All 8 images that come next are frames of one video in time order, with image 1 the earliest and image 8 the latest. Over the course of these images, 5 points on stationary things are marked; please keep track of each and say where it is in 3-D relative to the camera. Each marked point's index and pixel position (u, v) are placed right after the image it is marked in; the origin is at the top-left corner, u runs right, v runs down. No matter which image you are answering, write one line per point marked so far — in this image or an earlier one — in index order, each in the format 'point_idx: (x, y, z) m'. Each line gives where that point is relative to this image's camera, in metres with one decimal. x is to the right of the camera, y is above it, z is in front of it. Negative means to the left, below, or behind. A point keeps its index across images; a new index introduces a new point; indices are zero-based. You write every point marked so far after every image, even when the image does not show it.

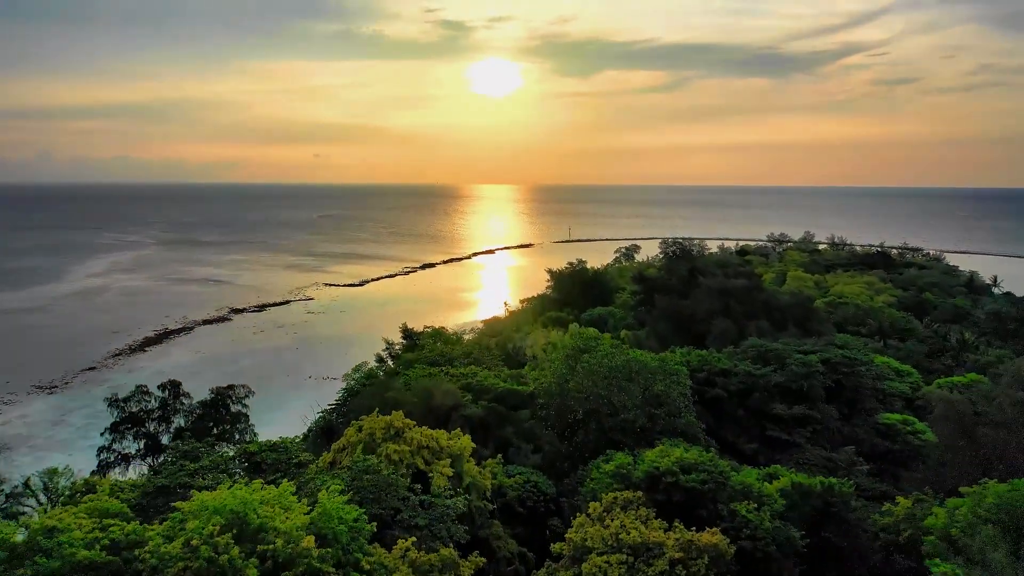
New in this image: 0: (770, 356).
0: (+6.8, -1.8, +18.7) m
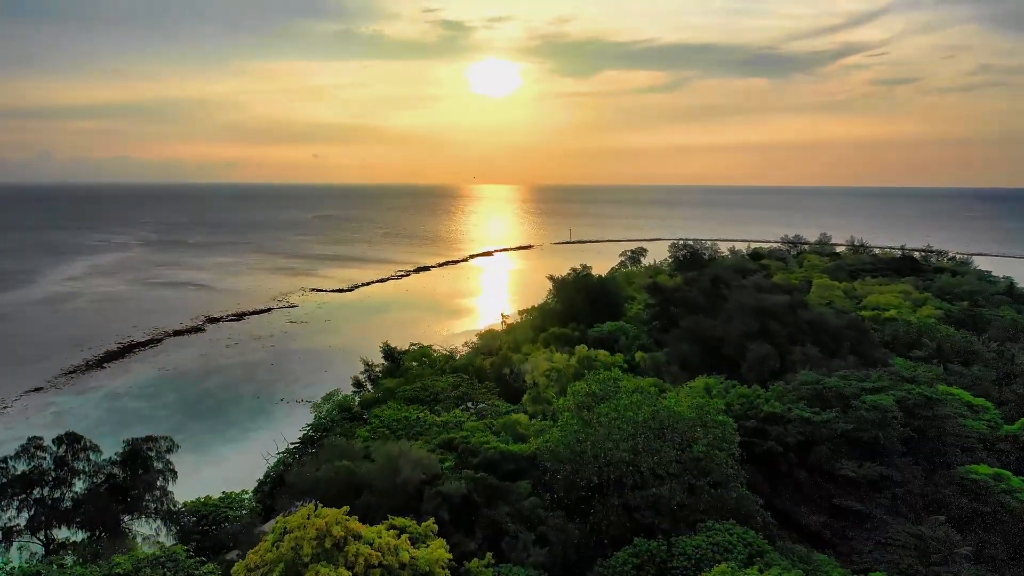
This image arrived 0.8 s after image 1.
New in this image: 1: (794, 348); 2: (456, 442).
0: (+6.7, -2.2, +15.0) m
1: (+7.4, -1.6, +18.6) m
2: (-1.0, -2.9, +13.1) m
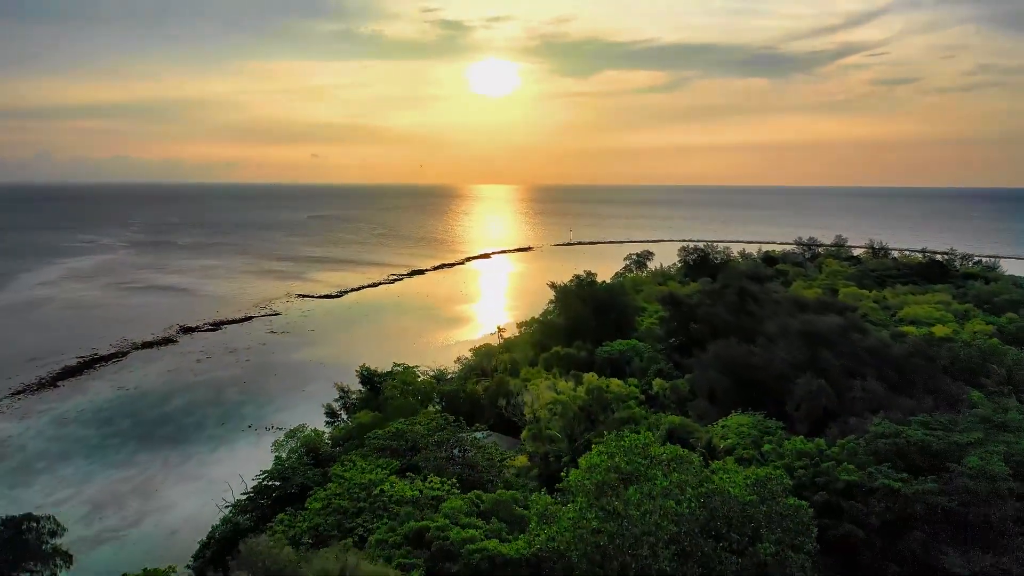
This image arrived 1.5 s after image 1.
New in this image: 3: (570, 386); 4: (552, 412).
0: (+6.6, -2.7, +11.7) m
1: (+7.3, -2.0, +15.3) m
2: (-1.1, -3.4, +9.8) m
3: (+1.6, -2.7, +19.2) m
4: (+1.0, -3.1, +17.9) m
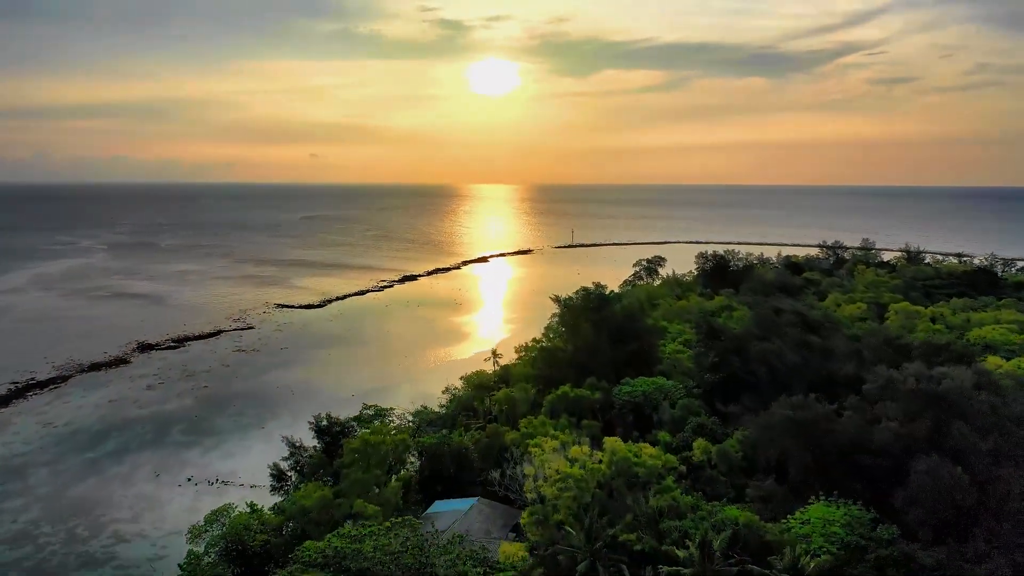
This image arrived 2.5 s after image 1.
0: (+6.6, -3.4, +7.0) m
1: (+7.2, -2.7, +10.6) m
2: (-1.2, -4.0, +5.1) m
3: (+1.5, -3.3, +14.5) m
4: (+0.9, -3.7, +13.2) m
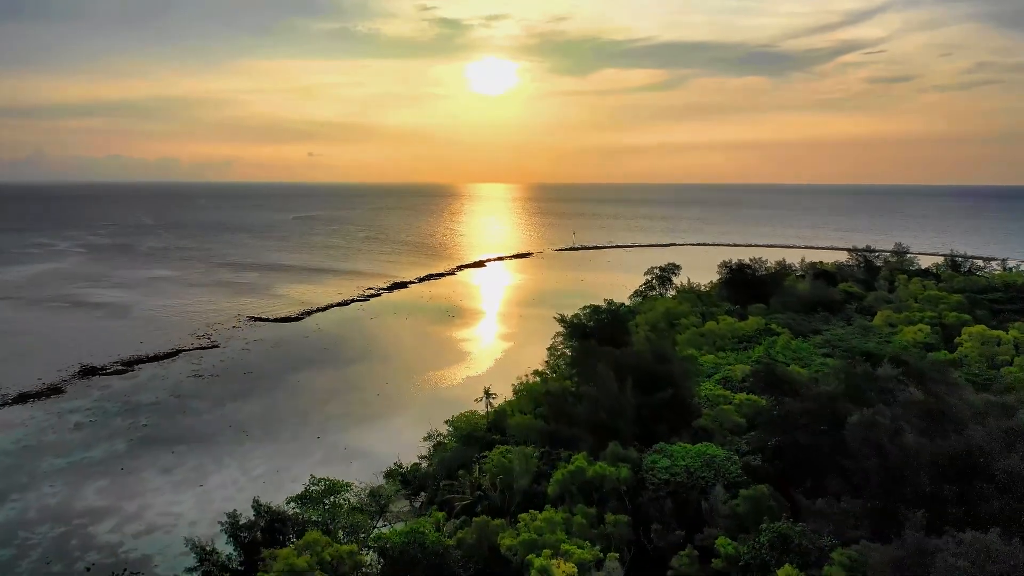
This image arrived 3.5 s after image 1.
0: (+6.5, -4.1, +2.1) m
1: (+7.2, -3.4, +5.7) m
2: (-1.2, -4.8, +0.2) m
3: (+1.4, -4.1, +9.6) m
4: (+0.8, -4.5, +8.3) m
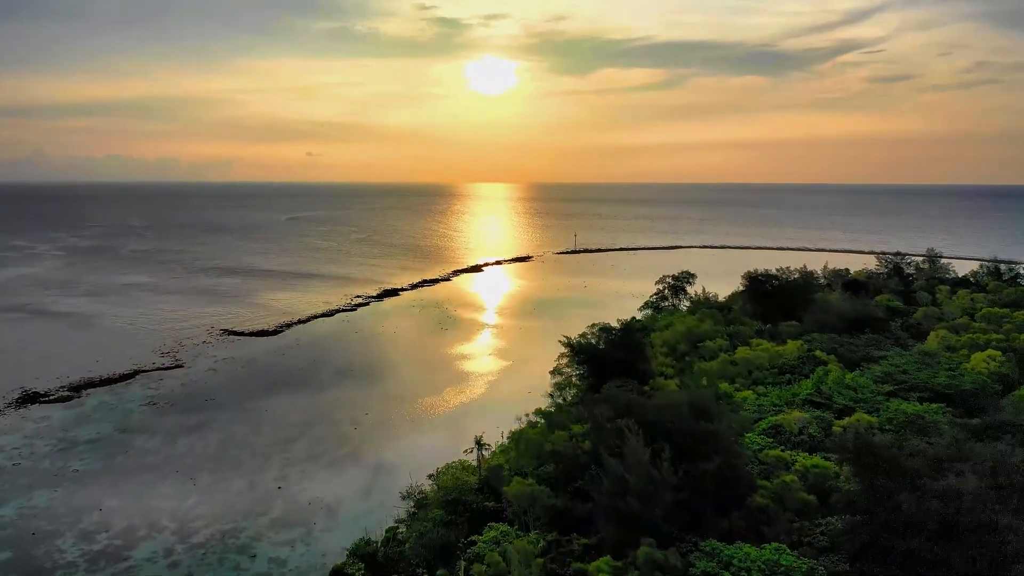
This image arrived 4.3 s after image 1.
0: (+6.5, -4.7, -1.8) m
1: (+7.1, -4.1, +1.8) m
2: (-1.3, -5.4, -3.8) m
3: (+1.4, -4.7, +5.7) m
4: (+0.8, -5.1, +4.4) m
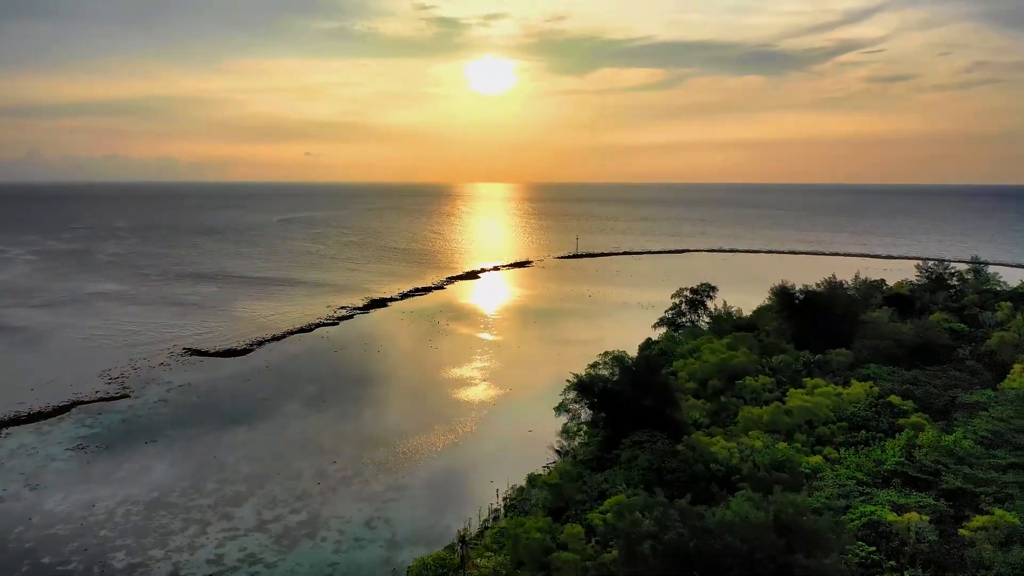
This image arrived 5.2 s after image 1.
0: (+6.4, -5.5, -6.3) m
1: (+7.1, -4.8, -2.7) m
2: (-1.3, -6.2, -8.3) m
3: (+1.3, -5.4, +1.2) m
4: (+0.7, -5.8, -0.2) m
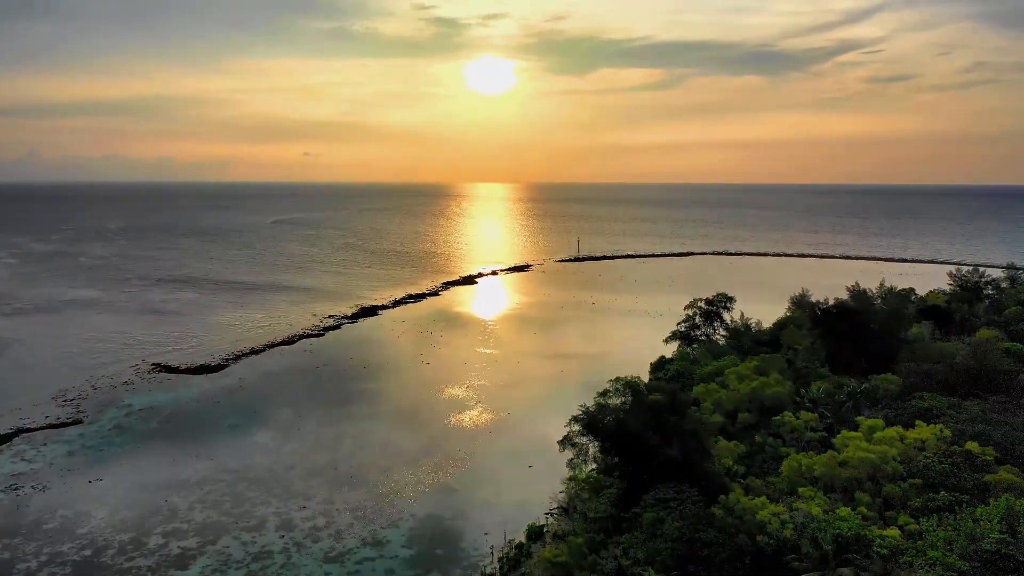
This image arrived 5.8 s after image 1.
0: (+6.4, -6.0, -9.4) m
1: (+7.0, -5.3, -5.8) m
2: (-1.4, -6.7, -11.4) m
3: (+1.3, -5.9, -1.9) m
4: (+0.7, -6.3, -3.2) m
